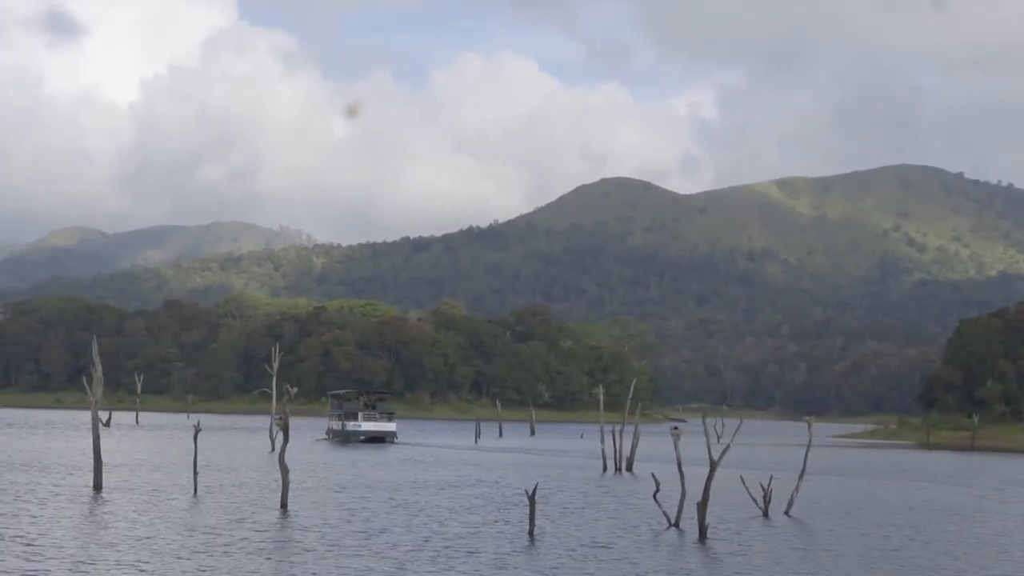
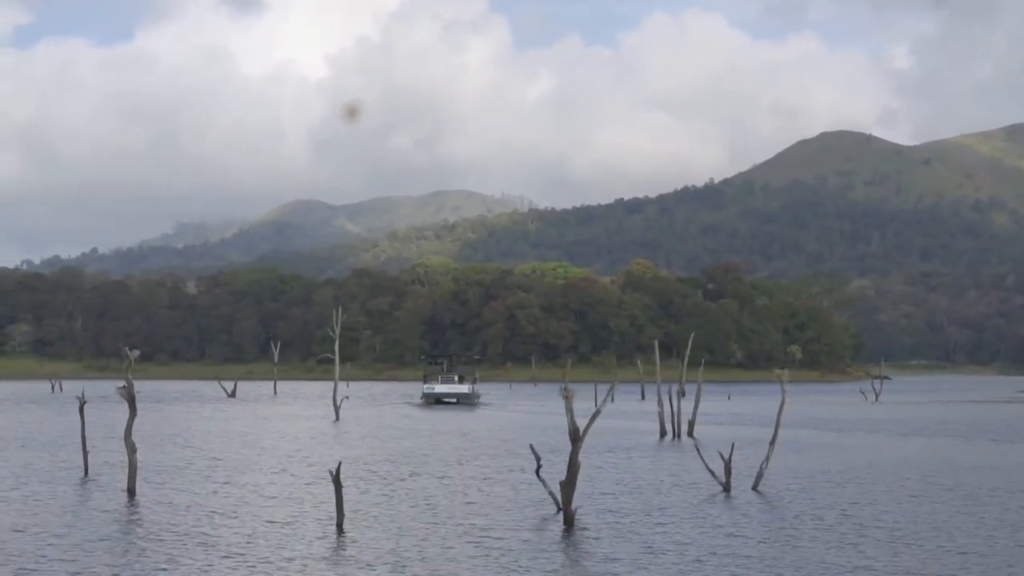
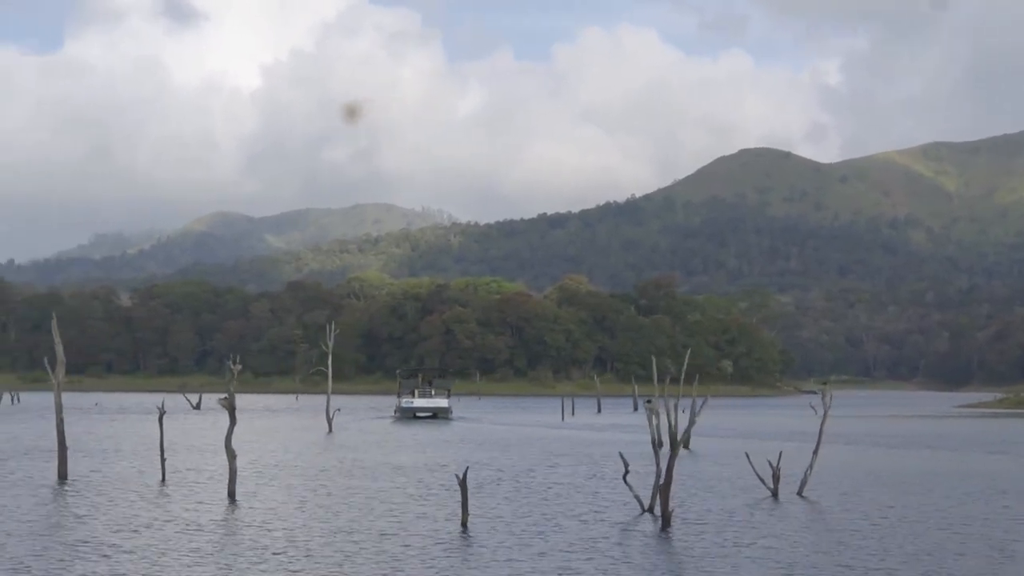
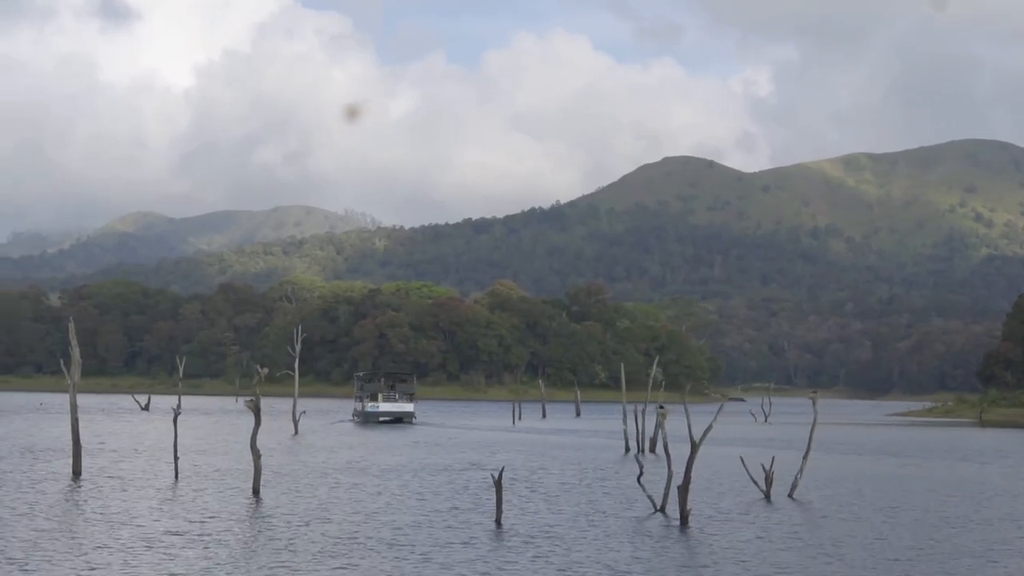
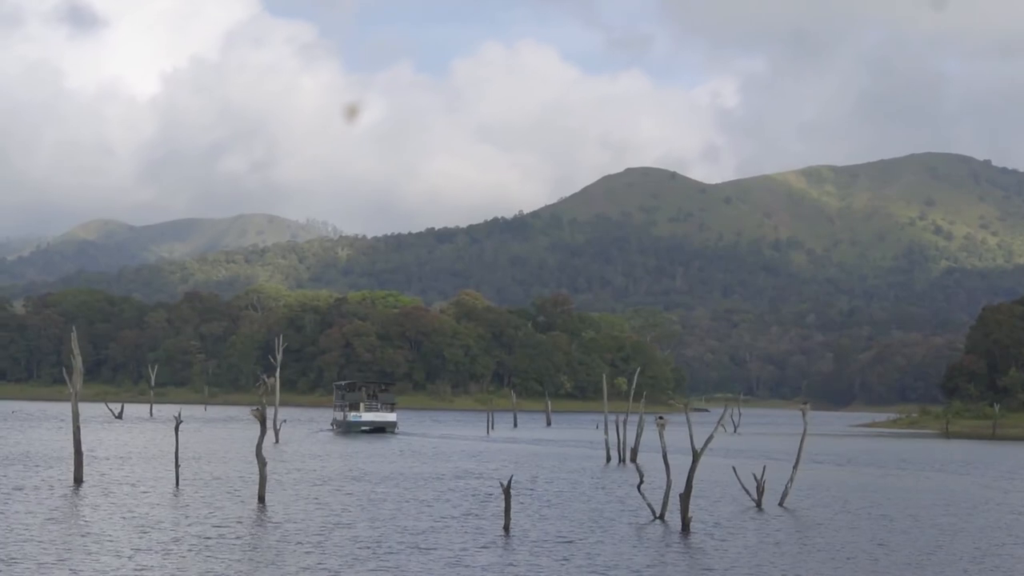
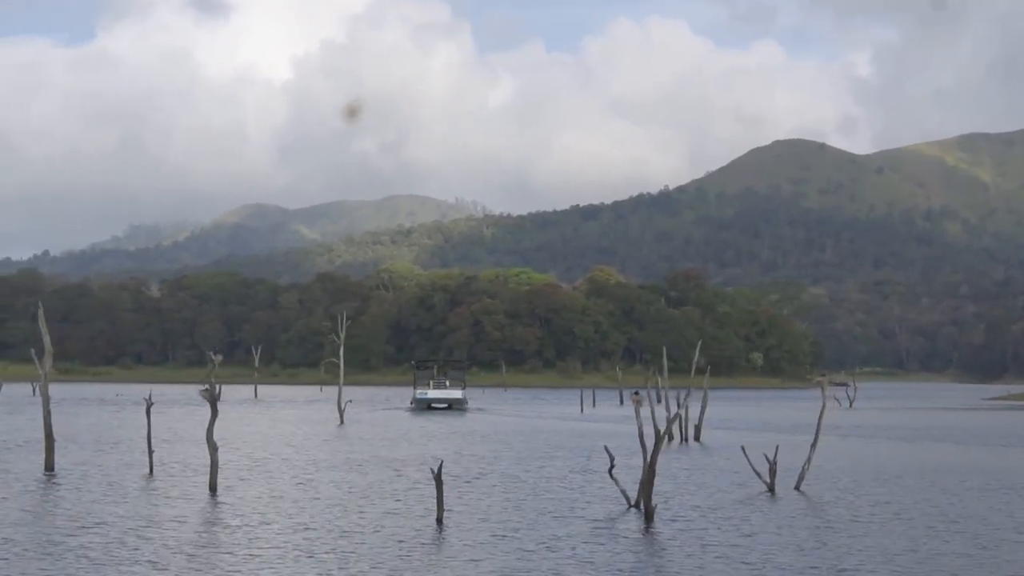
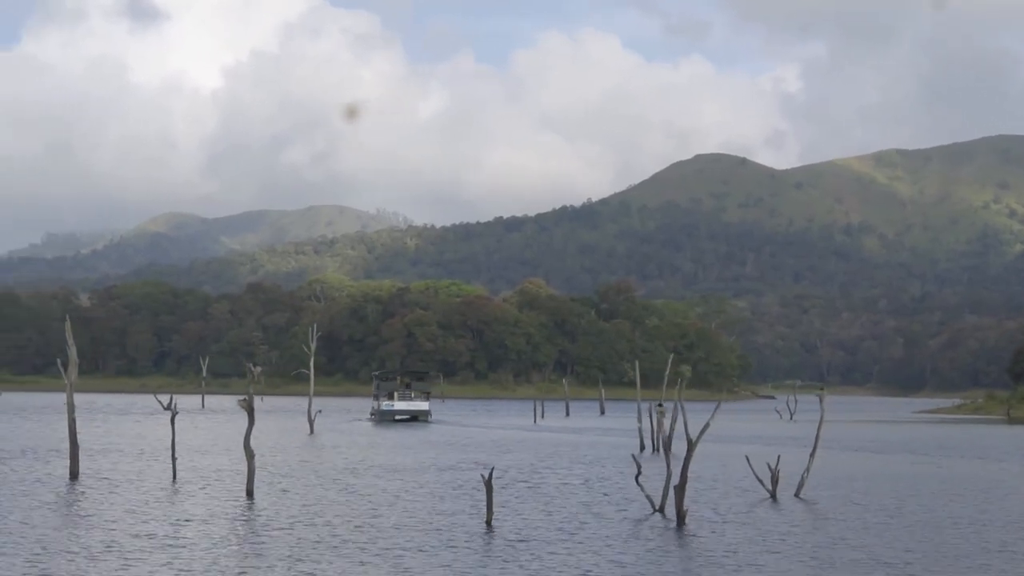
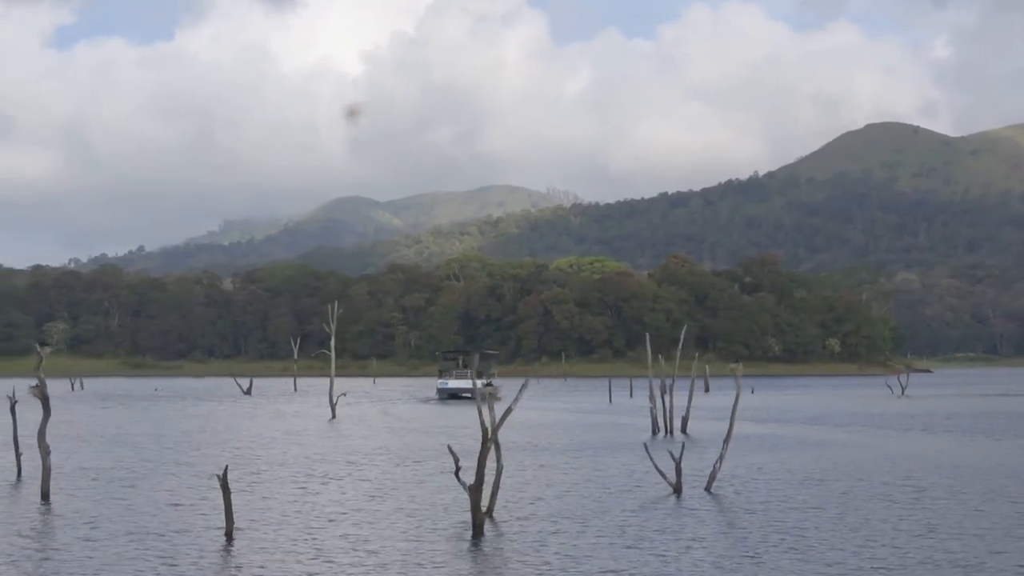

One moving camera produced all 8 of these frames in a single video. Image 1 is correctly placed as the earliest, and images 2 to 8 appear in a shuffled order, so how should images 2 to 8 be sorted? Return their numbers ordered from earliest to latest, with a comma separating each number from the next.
5, 4, 7, 3, 6, 2, 8
